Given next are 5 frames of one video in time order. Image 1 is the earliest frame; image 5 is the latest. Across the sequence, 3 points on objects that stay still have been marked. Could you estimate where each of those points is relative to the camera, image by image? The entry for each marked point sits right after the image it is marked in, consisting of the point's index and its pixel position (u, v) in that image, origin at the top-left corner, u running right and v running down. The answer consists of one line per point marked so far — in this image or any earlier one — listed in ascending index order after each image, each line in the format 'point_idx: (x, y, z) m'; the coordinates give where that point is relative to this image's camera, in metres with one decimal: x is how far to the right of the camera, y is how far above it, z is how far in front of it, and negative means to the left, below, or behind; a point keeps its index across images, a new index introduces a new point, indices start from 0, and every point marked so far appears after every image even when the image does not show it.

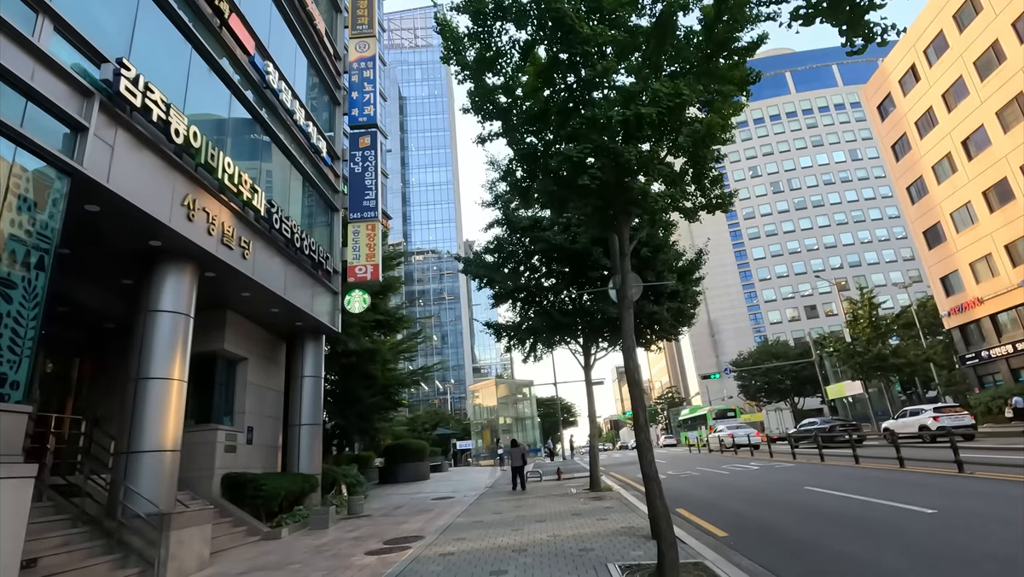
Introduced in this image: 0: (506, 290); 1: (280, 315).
0: (-0.2, -0.1, +16.0) m
1: (-6.0, -0.7, +13.7) m
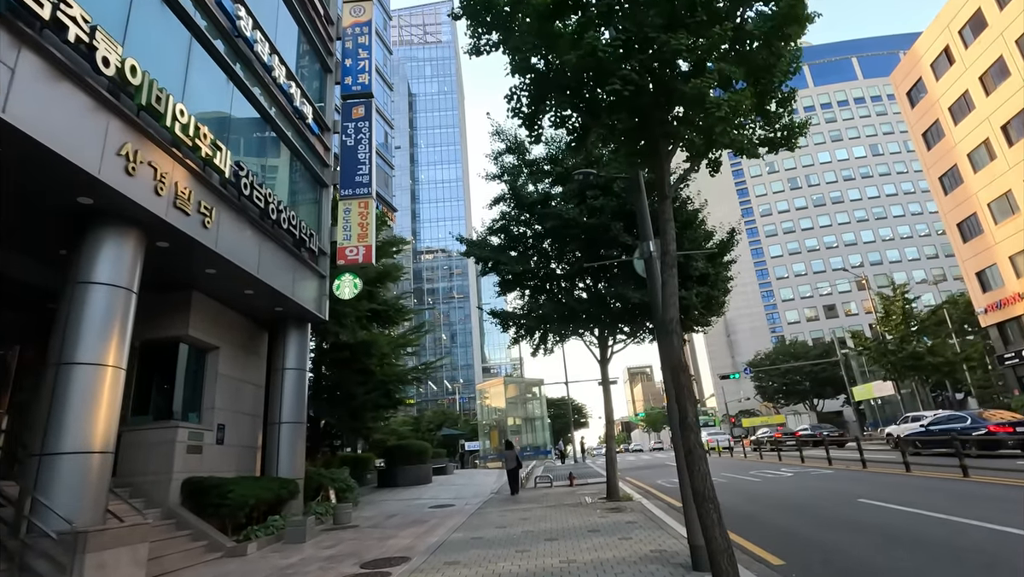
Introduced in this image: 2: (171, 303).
0: (0.0, +0.4, +14.4) m
1: (-5.8, -0.2, +12.1) m
2: (-6.9, -0.3, +10.8) m
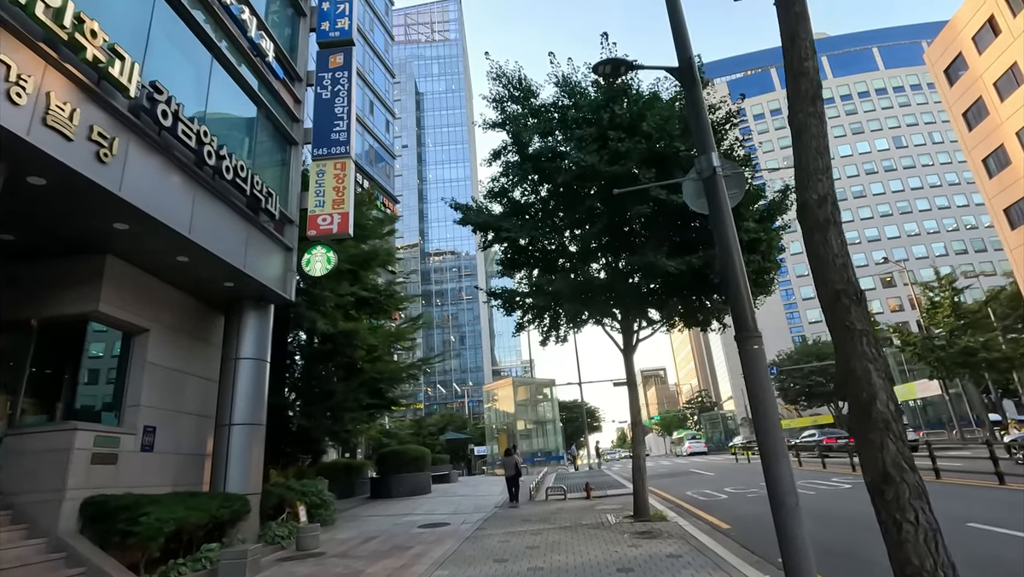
0: (+0.1, +0.9, +11.9) m
1: (-5.8, +0.3, +9.7) m
2: (-6.9, +0.3, +8.5) m
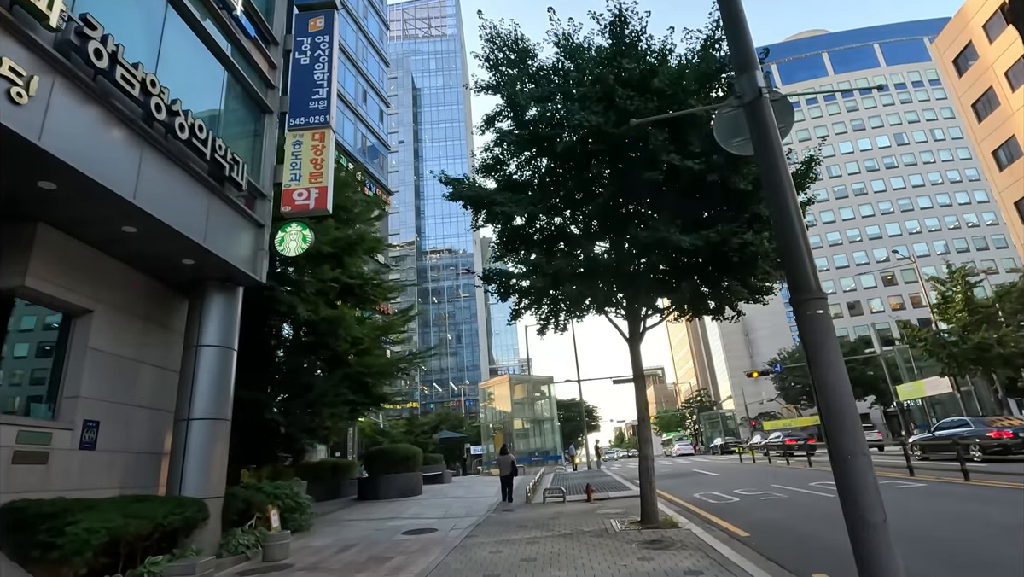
0: (0.0, +1.3, +10.8) m
1: (-5.9, +0.7, +8.6) m
2: (-7.0, +0.7, +7.3) m
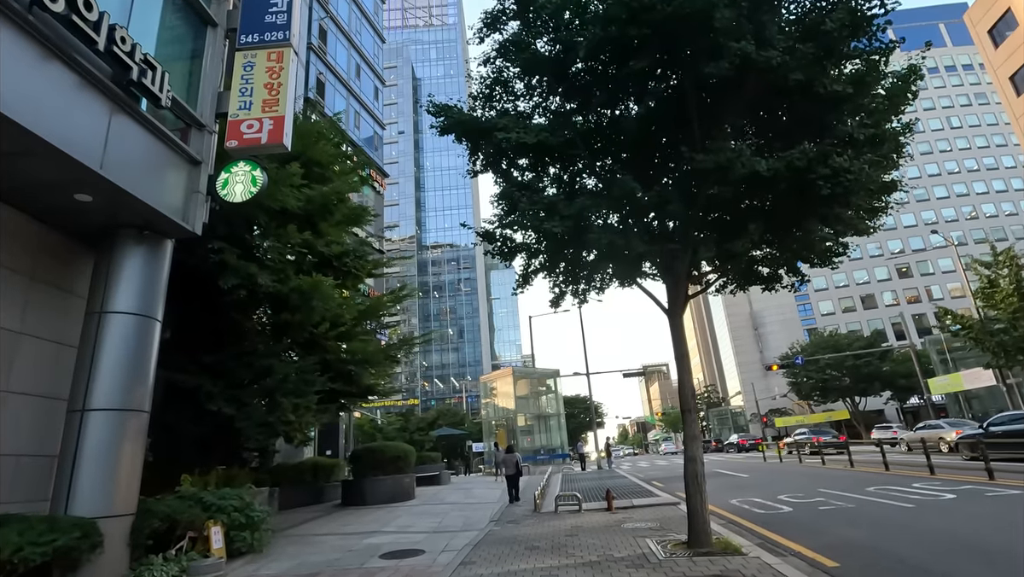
0: (+0.2, +2.0, +8.4) m
1: (-5.7, +1.4, +6.2) m
2: (-6.9, +1.3, +5.0) m
